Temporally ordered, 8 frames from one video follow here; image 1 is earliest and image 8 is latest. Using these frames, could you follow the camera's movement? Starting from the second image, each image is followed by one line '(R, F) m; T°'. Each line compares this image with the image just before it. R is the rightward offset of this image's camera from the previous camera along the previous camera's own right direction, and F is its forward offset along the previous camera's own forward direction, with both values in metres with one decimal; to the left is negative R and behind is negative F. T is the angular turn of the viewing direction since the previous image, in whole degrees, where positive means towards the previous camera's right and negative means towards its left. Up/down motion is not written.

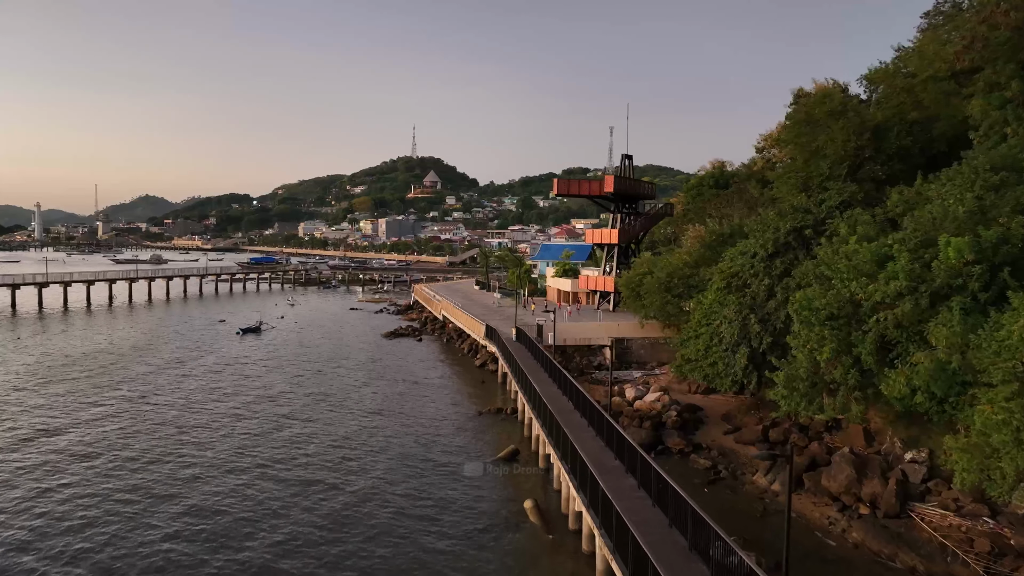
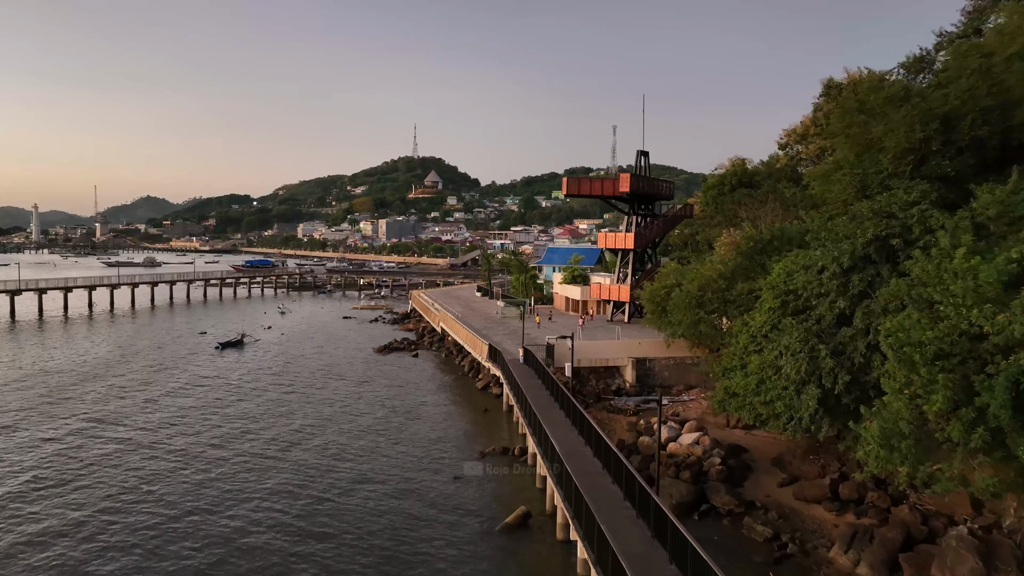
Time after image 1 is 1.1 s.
(-0.2, +4.5) m; 0°
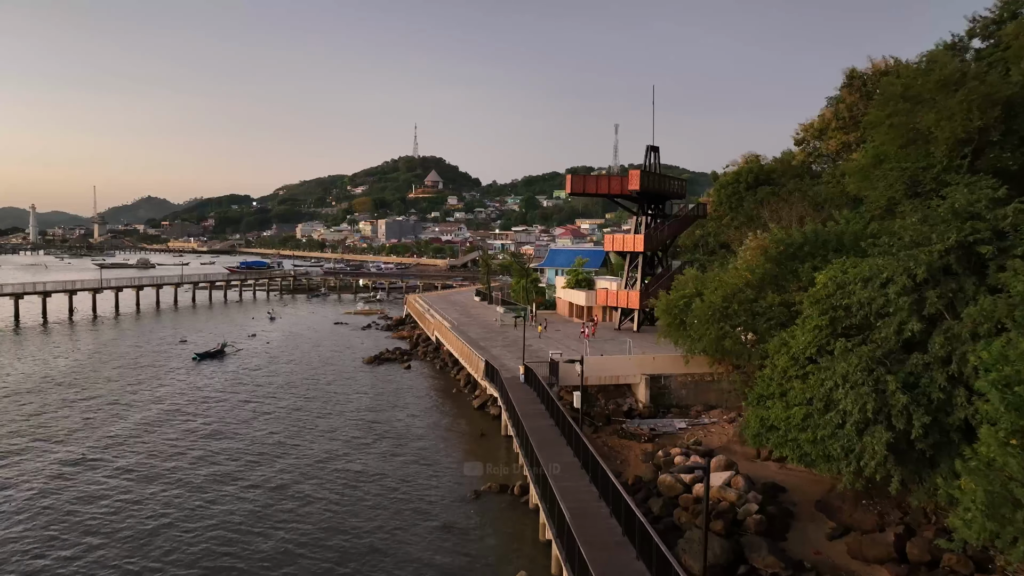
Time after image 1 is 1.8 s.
(+0.1, +3.3) m; 0°
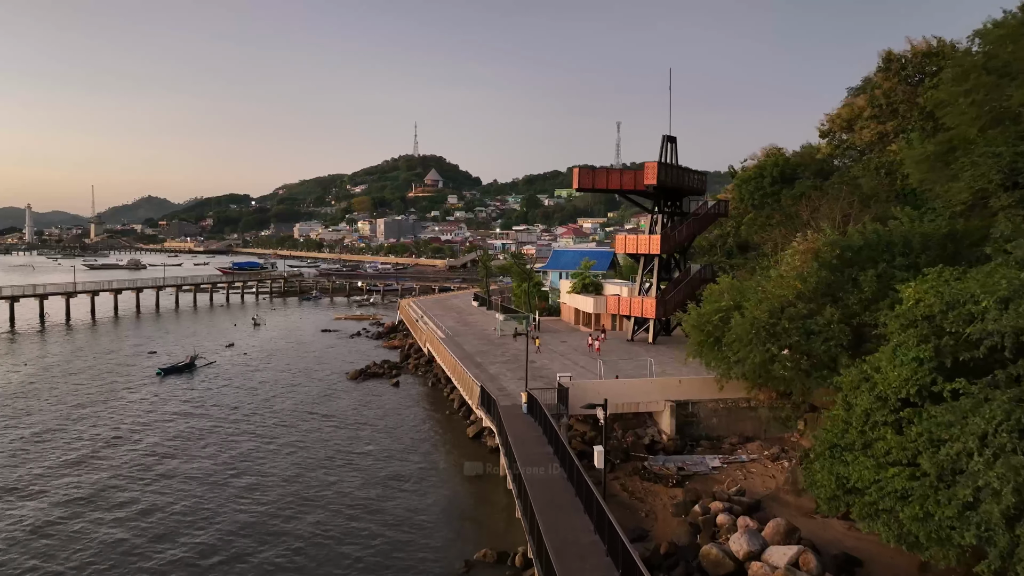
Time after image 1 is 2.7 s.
(0.0, +4.5) m; 0°
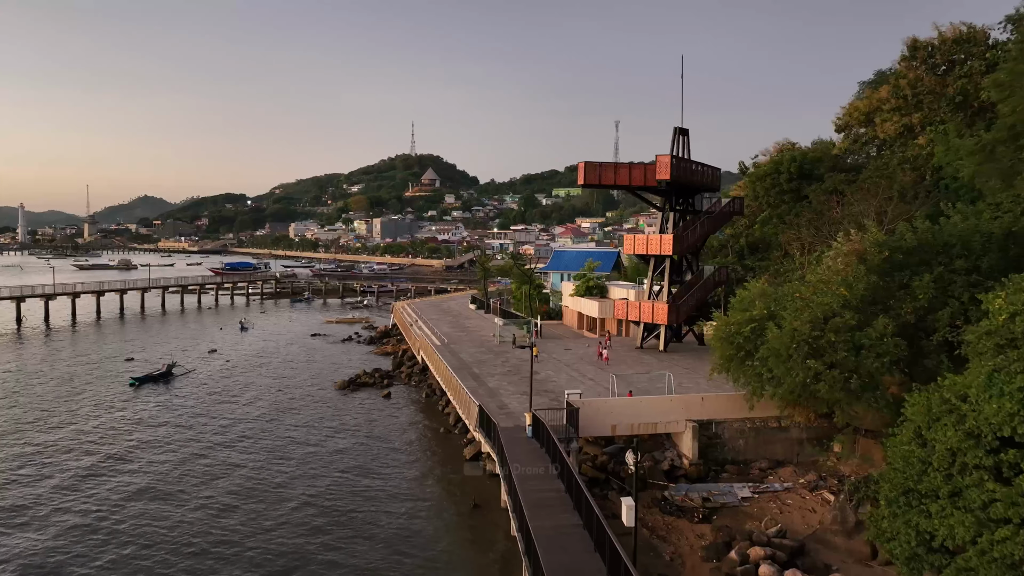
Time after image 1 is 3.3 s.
(-0.2, +2.7) m; 0°
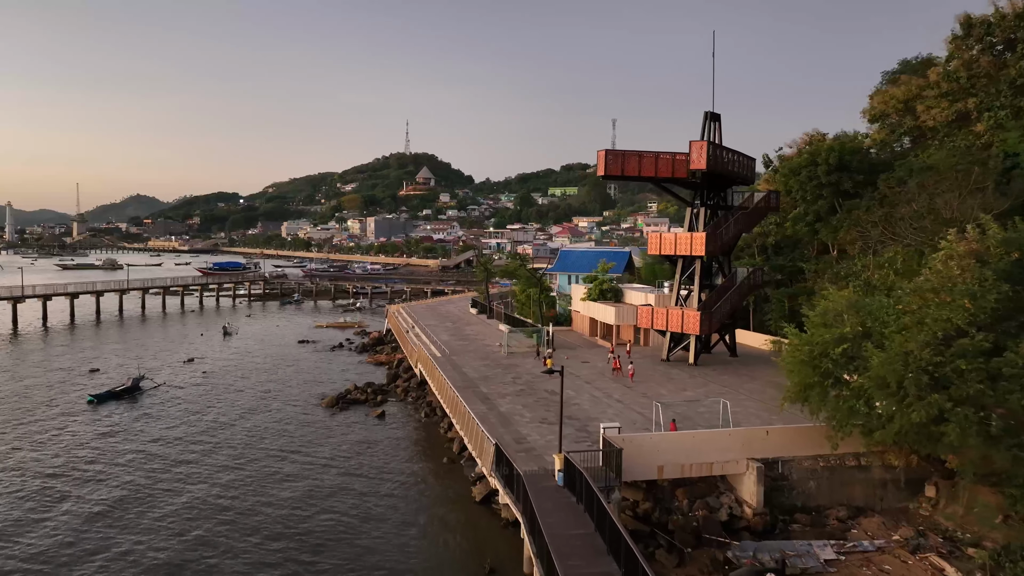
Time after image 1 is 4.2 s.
(-0.7, +4.1) m; 0°
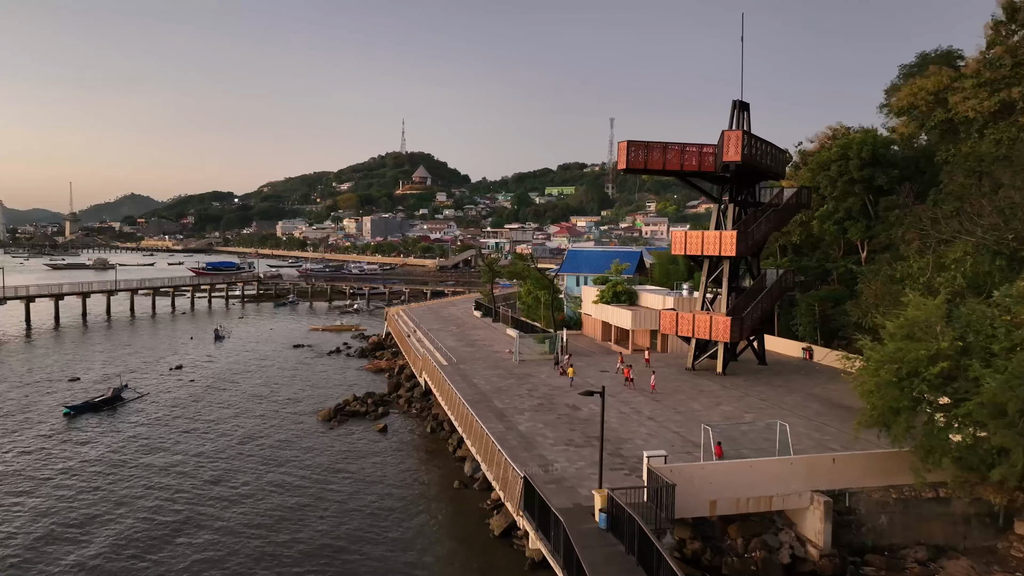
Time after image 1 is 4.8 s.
(-0.7, +2.5) m; 0°
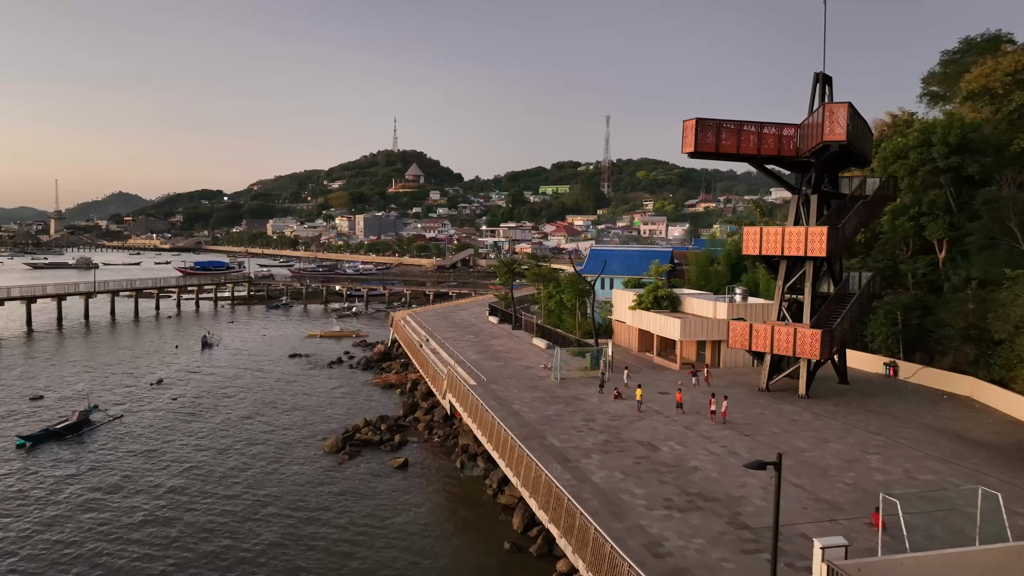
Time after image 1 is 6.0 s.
(-1.8, +4.7) m; +1°
